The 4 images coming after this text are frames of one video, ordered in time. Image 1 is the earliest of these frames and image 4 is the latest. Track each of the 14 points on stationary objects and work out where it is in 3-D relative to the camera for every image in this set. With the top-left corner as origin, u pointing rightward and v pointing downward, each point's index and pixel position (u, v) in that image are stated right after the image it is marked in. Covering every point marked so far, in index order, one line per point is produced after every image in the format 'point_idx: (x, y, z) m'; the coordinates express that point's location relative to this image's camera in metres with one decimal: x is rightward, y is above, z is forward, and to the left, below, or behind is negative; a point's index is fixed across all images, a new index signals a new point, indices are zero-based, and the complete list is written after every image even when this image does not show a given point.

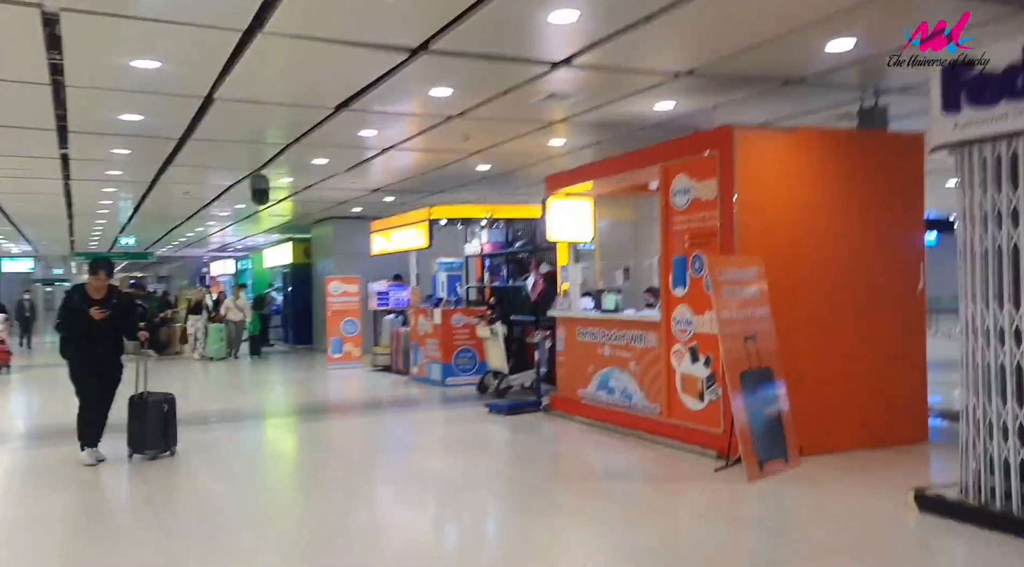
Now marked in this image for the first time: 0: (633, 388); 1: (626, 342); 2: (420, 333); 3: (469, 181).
0: (+1.0, -0.9, +7.9) m
1: (+0.9, -0.5, +7.9) m
2: (-1.2, -0.7, +12.6) m
3: (-0.6, +1.4, +12.9) m
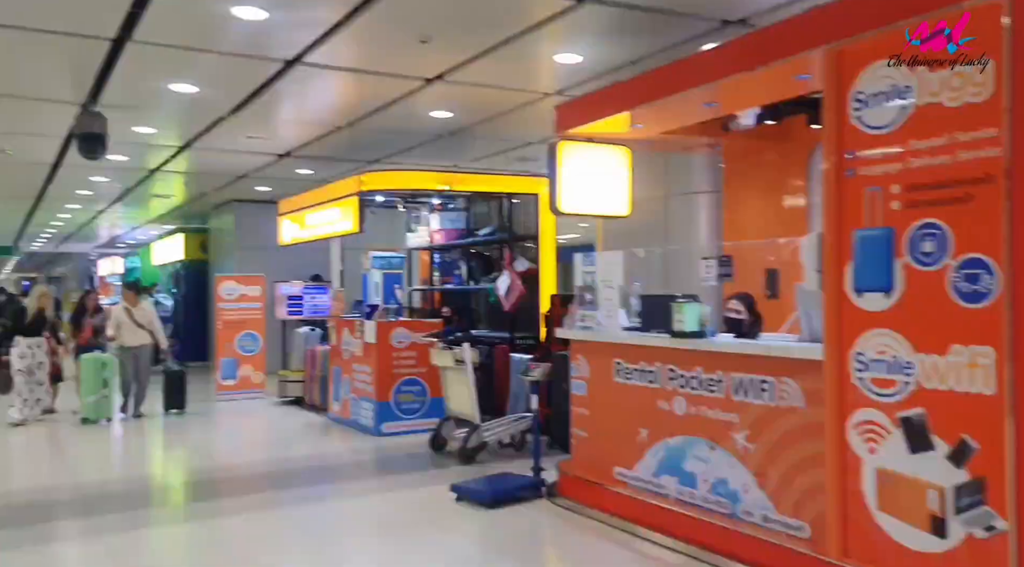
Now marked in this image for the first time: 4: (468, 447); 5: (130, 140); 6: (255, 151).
0: (+1.0, -0.9, +4.3) m
1: (+0.9, -0.5, +4.3) m
2: (-1.6, -0.7, +8.9) m
3: (-1.0, +1.4, +9.2) m
4: (-0.3, -1.2, +6.7) m
5: (-3.6, +1.3, +8.9) m
6: (-2.7, +1.3, +9.7) m
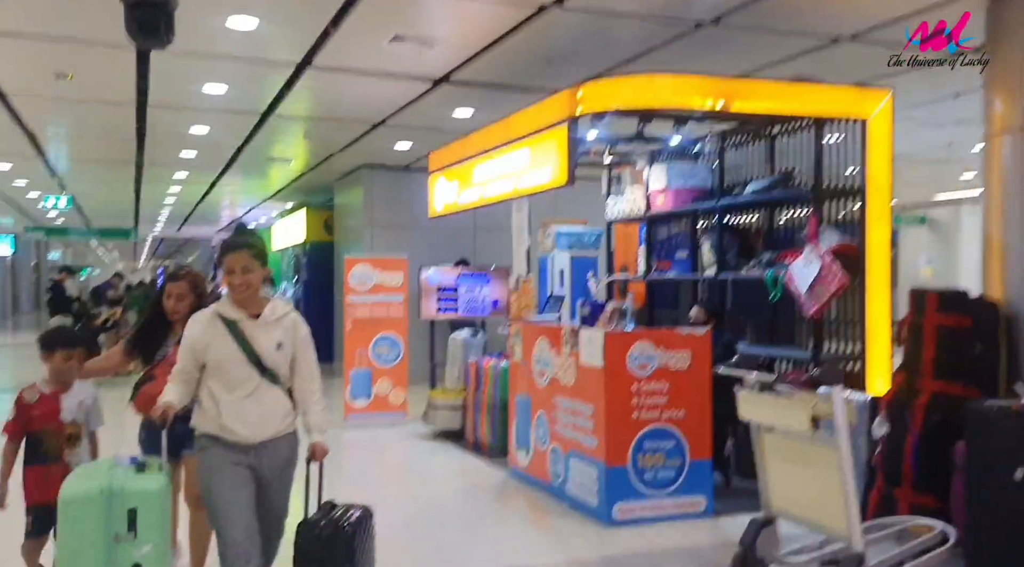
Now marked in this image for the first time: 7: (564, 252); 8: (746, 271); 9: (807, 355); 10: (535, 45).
0: (+2.1, -0.8, +0.8) m
1: (+2.1, -0.5, +0.7) m
2: (+0.1, -0.6, +5.6) m
3: (+0.8, +1.5, +5.8) m
4: (+1.1, -1.1, +3.3) m
5: (-1.8, +1.4, +5.8) m
6: (-0.8, +1.4, +6.5) m
7: (+0.4, +0.3, +7.8) m
8: (+1.5, +0.1, +5.9) m
9: (+1.7, -0.4, +5.4) m
10: (+0.1, +1.5, +5.8) m
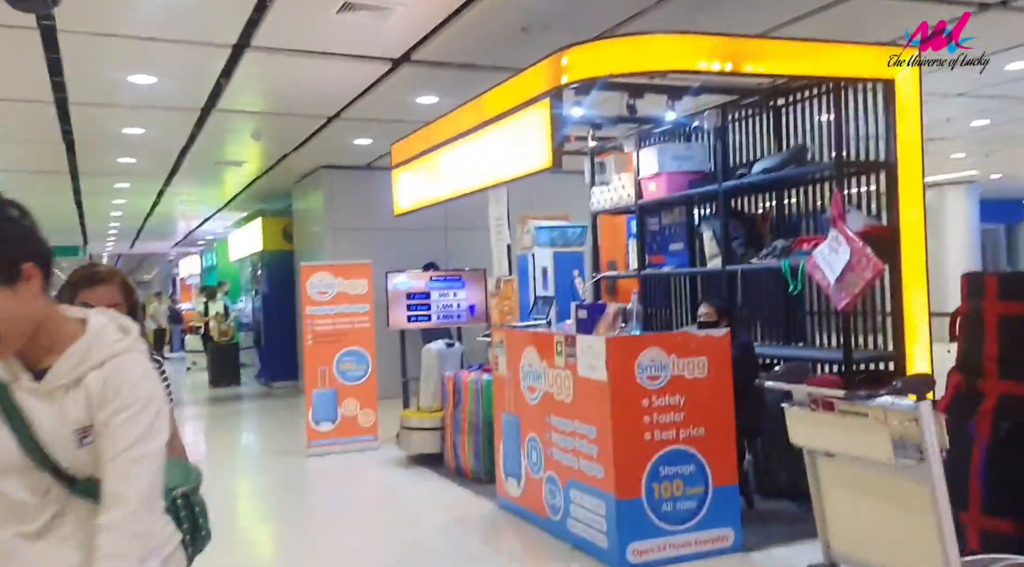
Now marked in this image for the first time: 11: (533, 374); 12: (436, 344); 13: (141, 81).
0: (+2.2, -0.7, +0.1) m
1: (+2.1, -0.4, 0.0) m
2: (+0.1, -0.6, +4.8) m
3: (+0.7, +1.5, +5.1) m
4: (+1.2, -1.1, +2.5) m
5: (-1.9, +1.4, +5.0) m
6: (-1.0, +1.4, +5.7) m
7: (+0.3, +0.3, +7.1) m
8: (+1.3, +0.1, +5.2) m
9: (+1.6, -0.4, +4.7) m
10: (0.0, +1.5, +5.0) m
11: (+0.1, -0.4, +4.7) m
12: (-0.5, -0.4, +6.7) m
13: (-2.4, +1.3, +6.1) m
